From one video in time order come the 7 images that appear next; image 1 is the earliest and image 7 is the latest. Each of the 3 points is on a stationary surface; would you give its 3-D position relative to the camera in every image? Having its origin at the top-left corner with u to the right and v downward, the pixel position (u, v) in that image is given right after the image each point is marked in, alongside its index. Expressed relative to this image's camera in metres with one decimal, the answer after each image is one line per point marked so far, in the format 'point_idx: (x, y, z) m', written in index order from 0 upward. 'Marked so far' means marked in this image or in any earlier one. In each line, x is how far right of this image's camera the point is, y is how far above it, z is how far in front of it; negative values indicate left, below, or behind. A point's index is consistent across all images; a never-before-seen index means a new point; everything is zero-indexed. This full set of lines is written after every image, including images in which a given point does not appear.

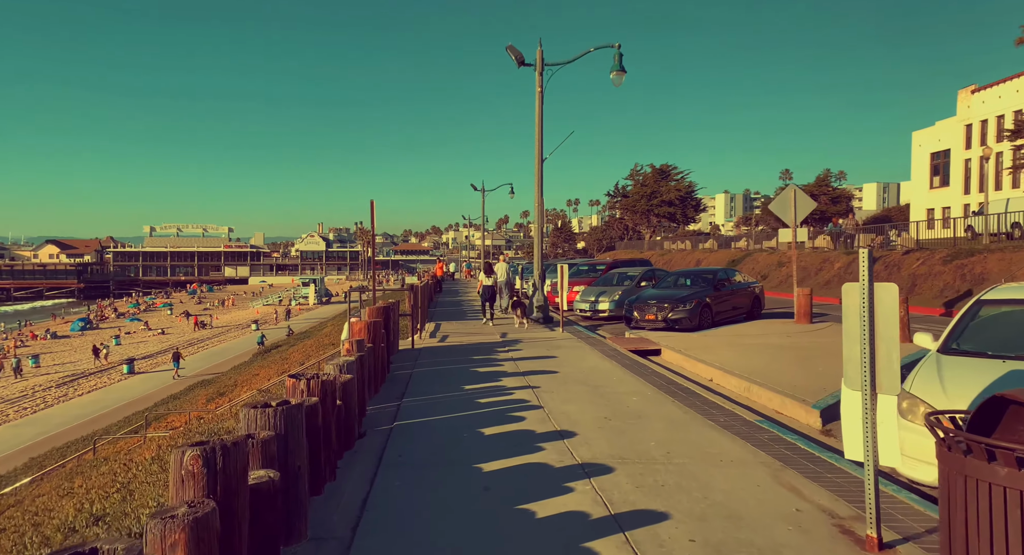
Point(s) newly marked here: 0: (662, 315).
0: (+3.0, -0.8, +13.9) m
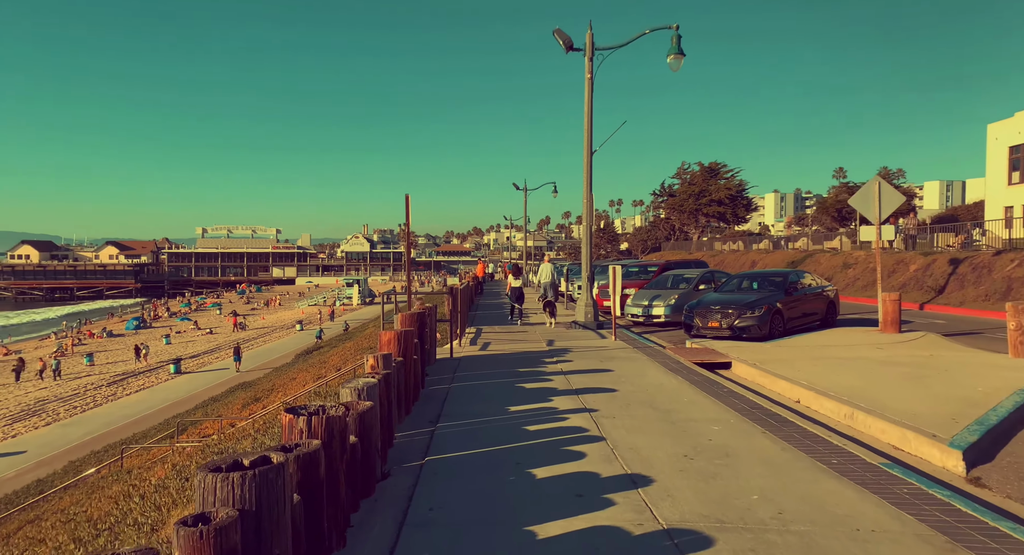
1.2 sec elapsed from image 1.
0: (+3.9, -0.8, +12.5) m
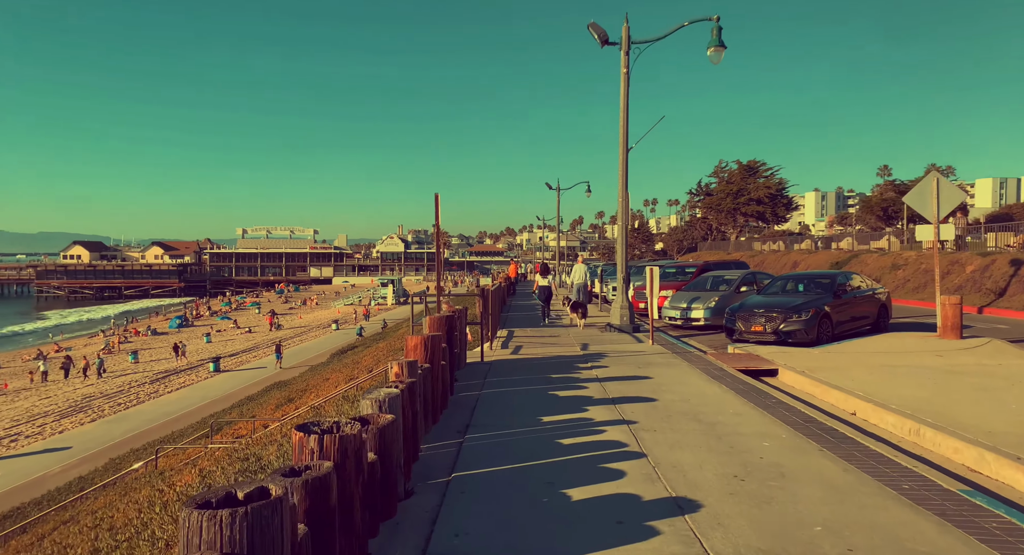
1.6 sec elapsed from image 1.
0: (+4.5, -0.8, +12.0) m
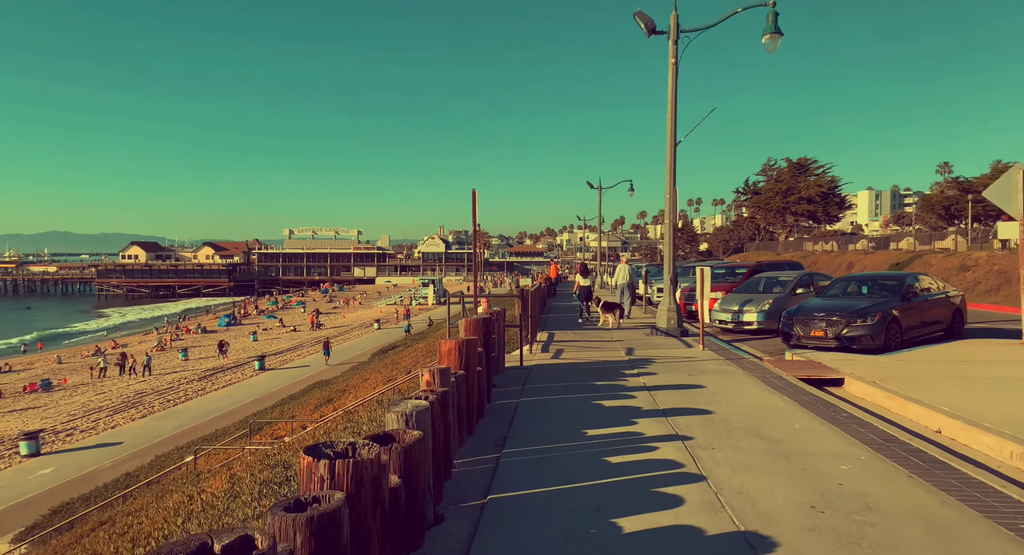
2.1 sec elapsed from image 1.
0: (+5.2, -0.9, +11.1) m
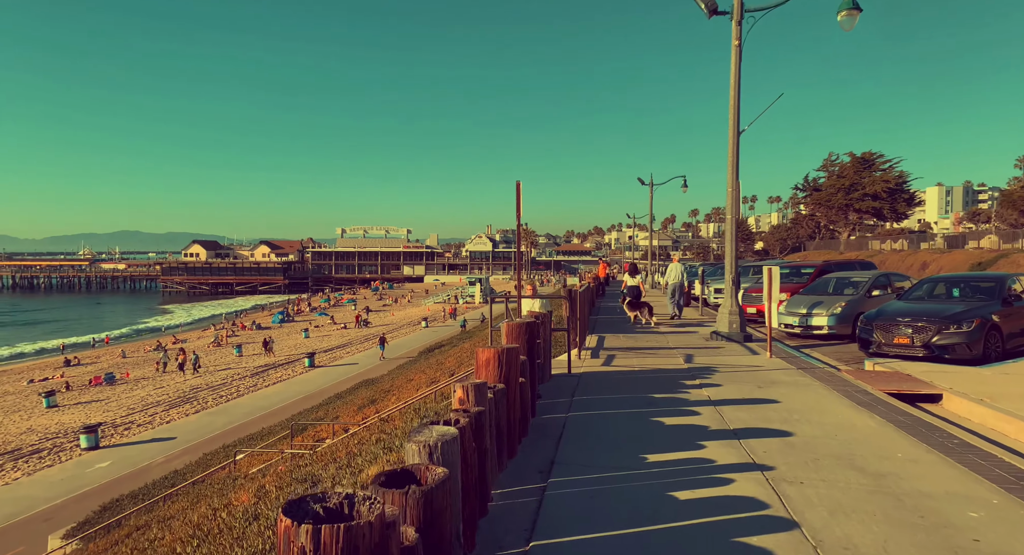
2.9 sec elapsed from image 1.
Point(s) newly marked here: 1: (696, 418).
0: (+5.9, -0.9, +10.0) m
1: (+1.8, -1.3, +6.6) m
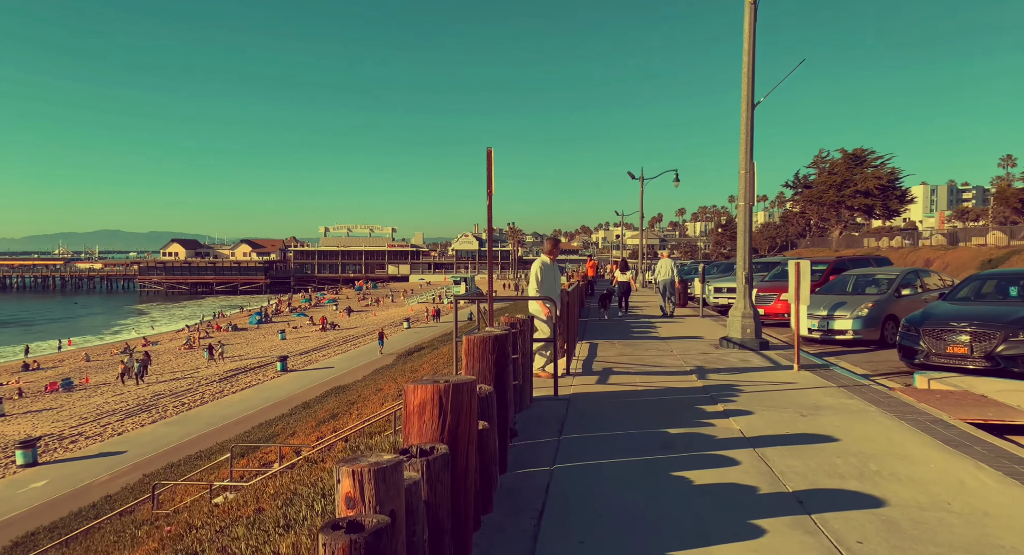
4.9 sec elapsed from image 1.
0: (+5.5, -0.8, +8.1) m
1: (+1.5, -1.3, +4.7) m
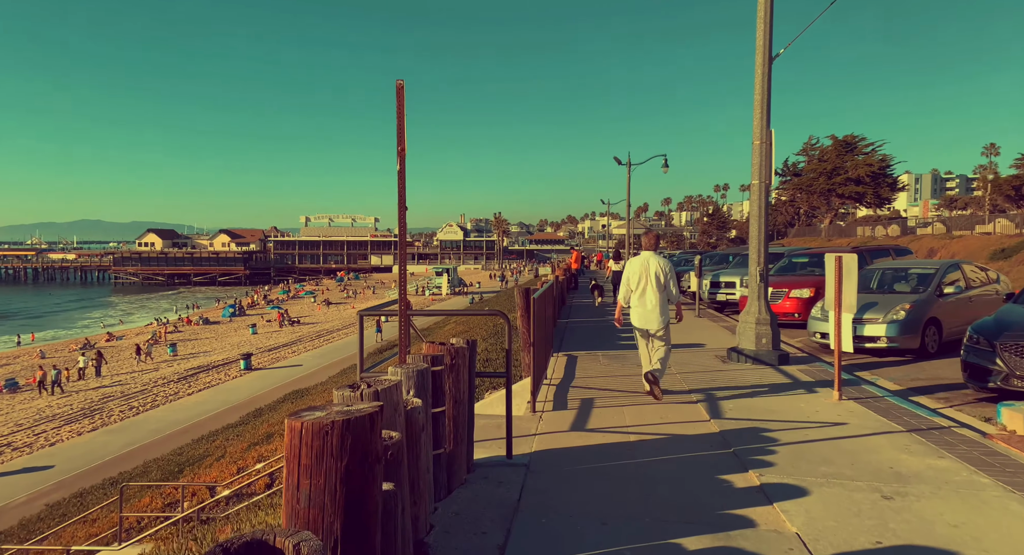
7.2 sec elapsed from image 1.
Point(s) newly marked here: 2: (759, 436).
0: (+5.0, -0.8, +5.9) m
1: (+1.1, -1.4, +2.4) m
2: (+1.9, -1.2, +5.4) m
